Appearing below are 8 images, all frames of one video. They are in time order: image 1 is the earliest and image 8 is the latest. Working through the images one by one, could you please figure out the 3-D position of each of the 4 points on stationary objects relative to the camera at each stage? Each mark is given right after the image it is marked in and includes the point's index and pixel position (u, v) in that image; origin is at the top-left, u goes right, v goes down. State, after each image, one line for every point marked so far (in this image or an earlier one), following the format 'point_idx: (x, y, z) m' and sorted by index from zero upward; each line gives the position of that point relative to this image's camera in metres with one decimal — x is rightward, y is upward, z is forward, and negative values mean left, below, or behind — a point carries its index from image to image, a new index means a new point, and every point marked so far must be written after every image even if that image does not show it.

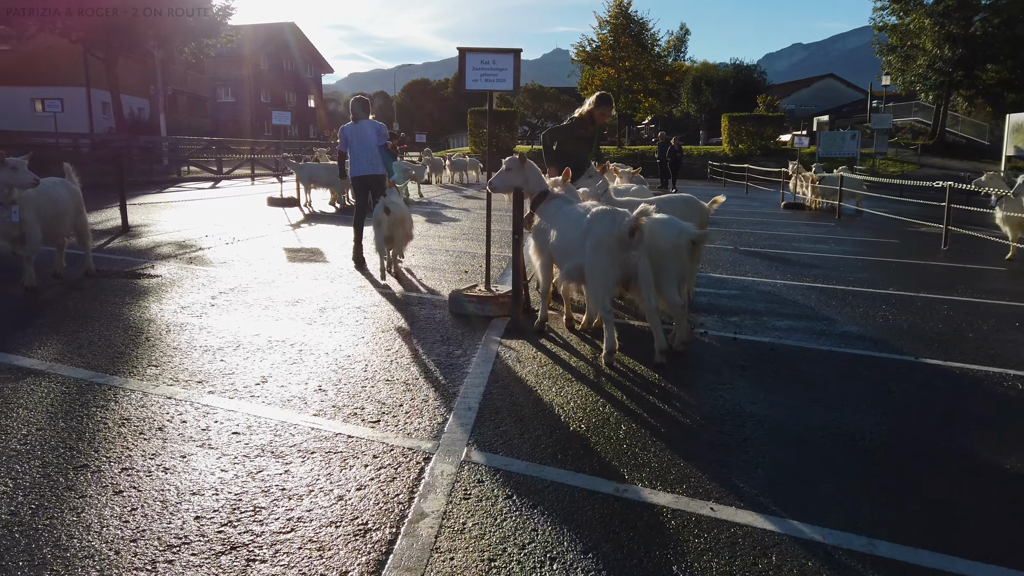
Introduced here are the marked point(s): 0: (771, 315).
0: (+2.2, -0.2, +6.6) m
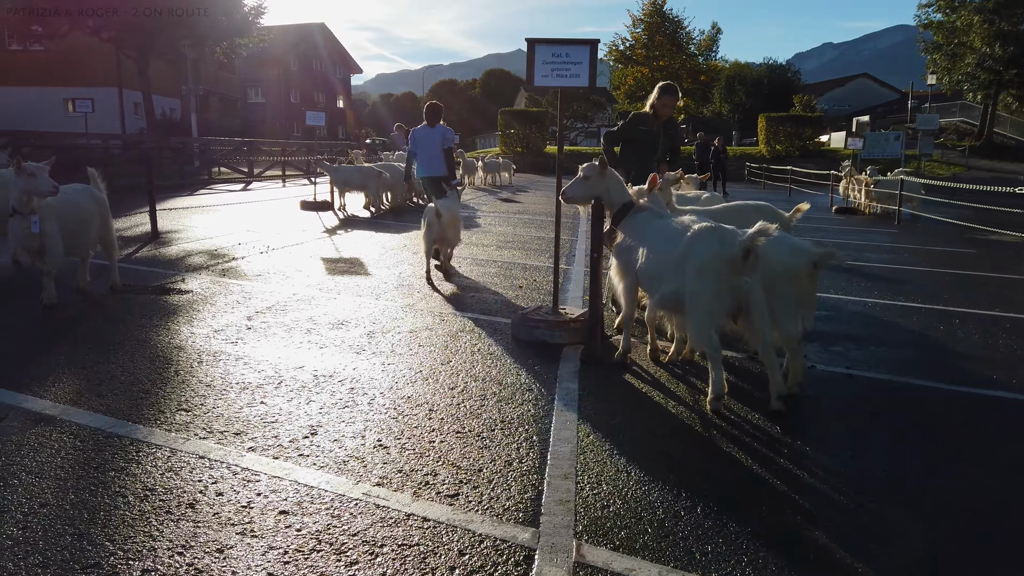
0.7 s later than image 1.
0: (+2.7, -0.4, +5.8) m
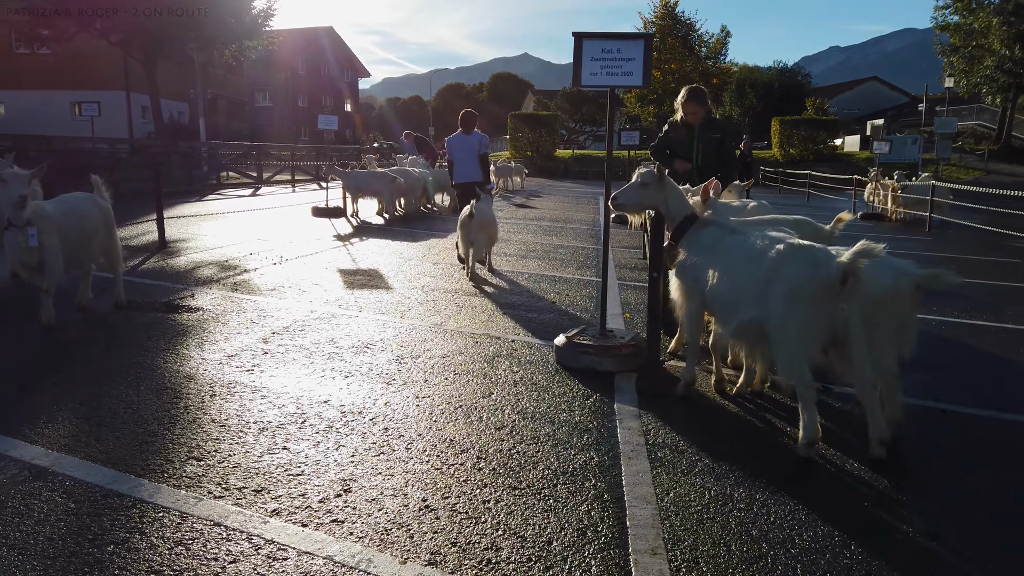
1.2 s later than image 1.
0: (+3.0, -0.5, +5.3) m
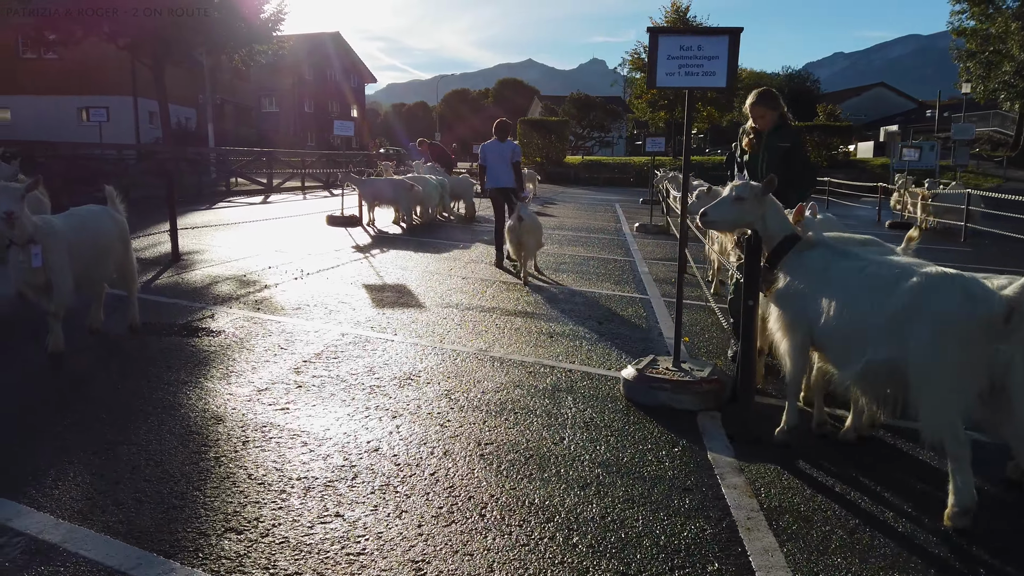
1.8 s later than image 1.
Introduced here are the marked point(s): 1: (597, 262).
0: (+3.4, -0.7, +4.7) m
1: (+1.2, +0.4, +11.2) m
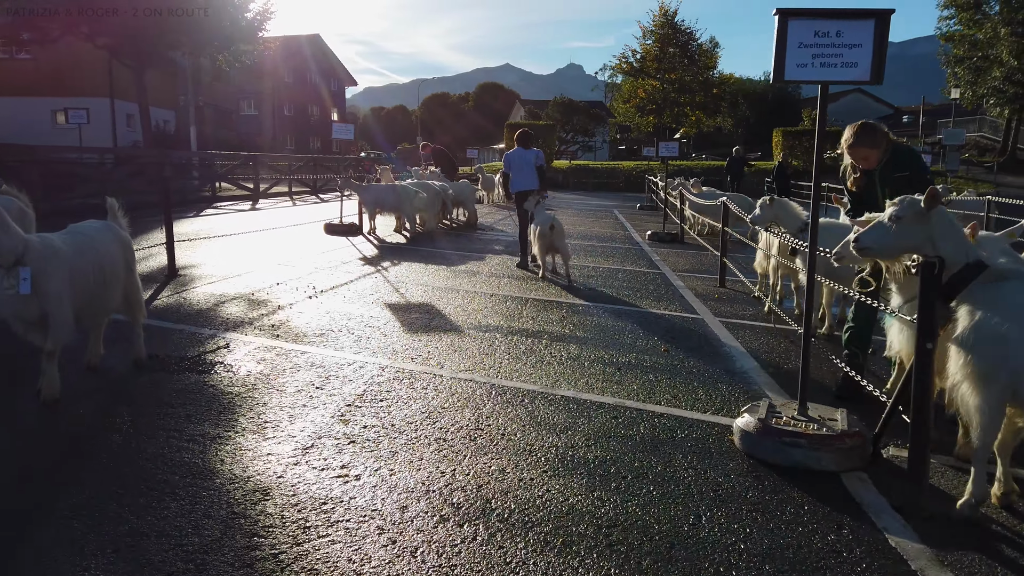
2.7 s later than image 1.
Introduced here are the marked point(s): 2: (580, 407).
0: (+3.8, -0.9, +4.1) m
1: (+1.5, +0.2, +10.5) m
2: (+0.4, -0.7, +4.5) m
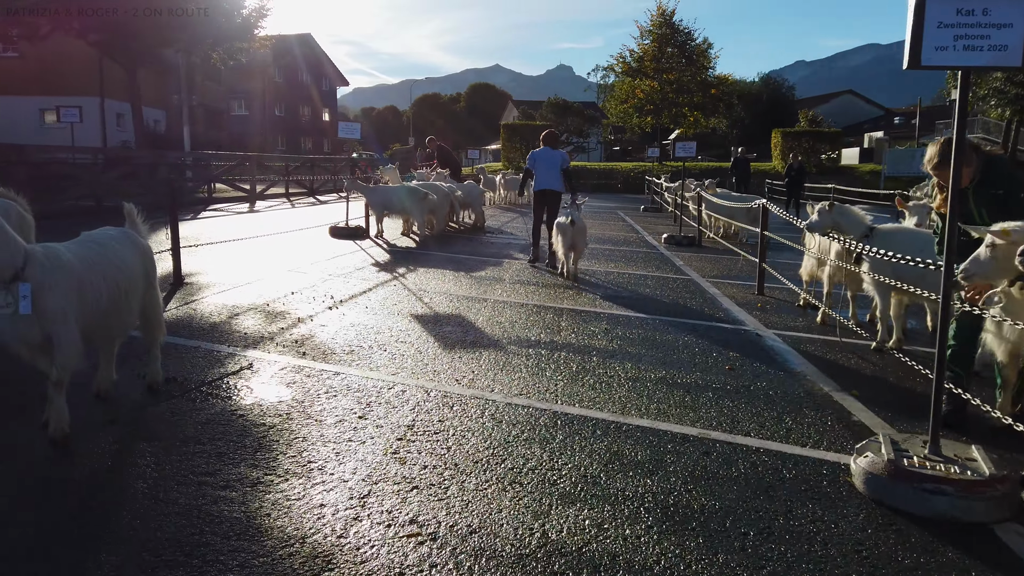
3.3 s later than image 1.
0: (+4.2, -0.9, +3.6) m
1: (+1.8, +0.1, +10.0) m
2: (+0.8, -0.8, +3.9) m
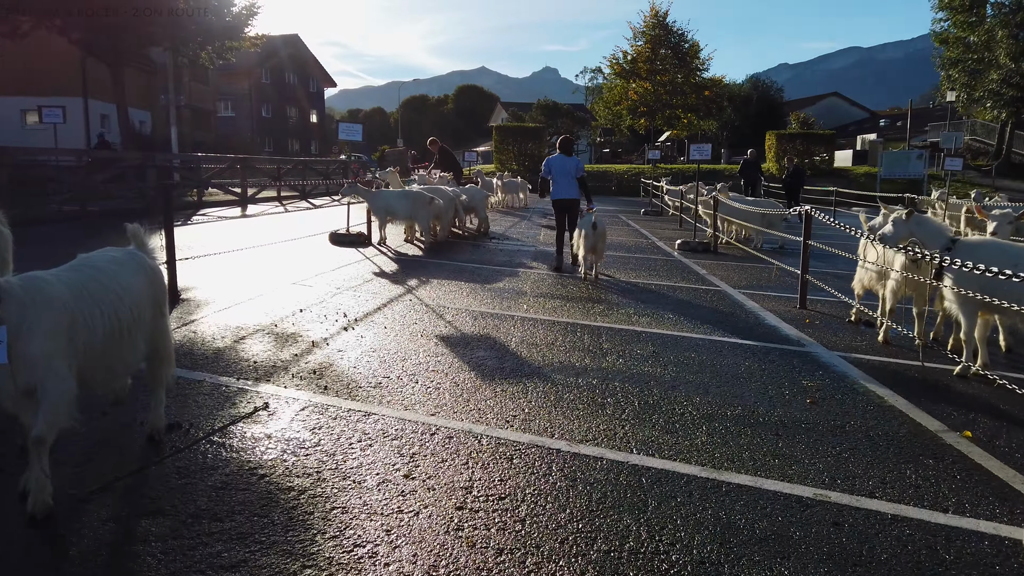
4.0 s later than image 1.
0: (+4.6, -1.1, +3.0) m
1: (+2.0, -0.1, +9.3) m
2: (+1.1, -0.9, +3.3) m
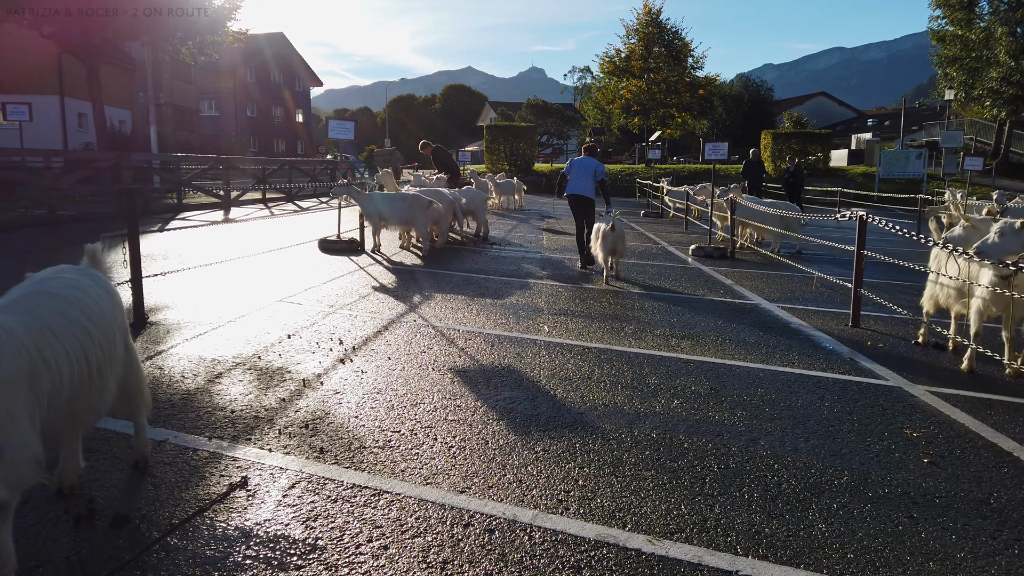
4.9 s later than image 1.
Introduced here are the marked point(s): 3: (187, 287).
0: (+4.8, -1.2, +2.0) m
1: (+2.2, -0.2, +8.4) m
2: (+1.3, -1.0, +2.3) m
3: (-3.4, +0.1, +8.3) m
